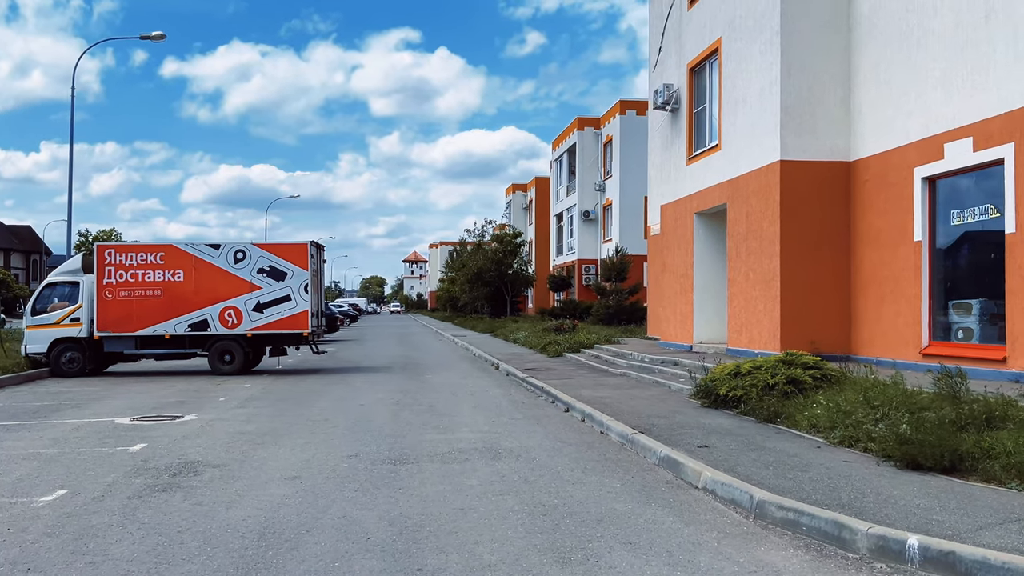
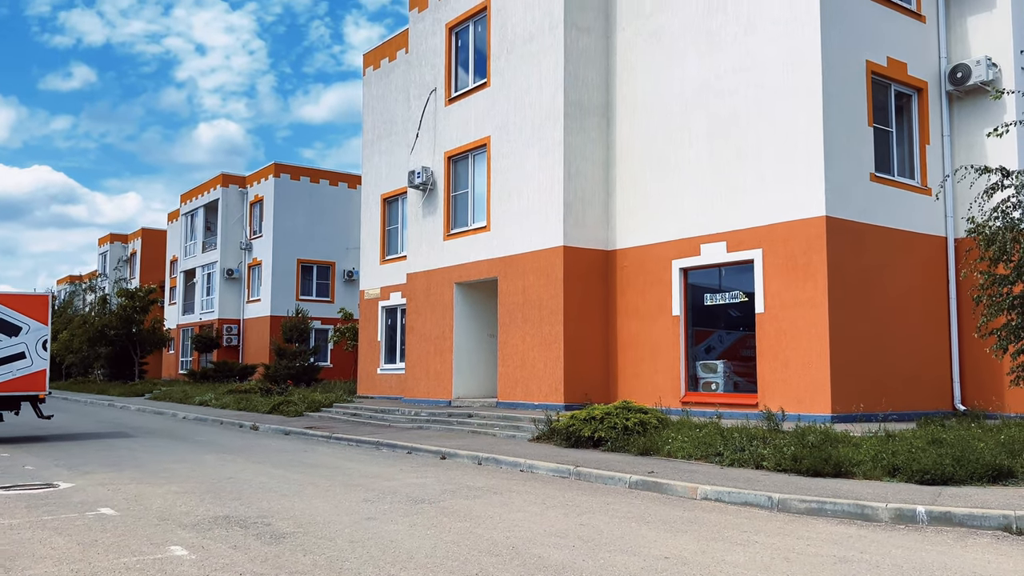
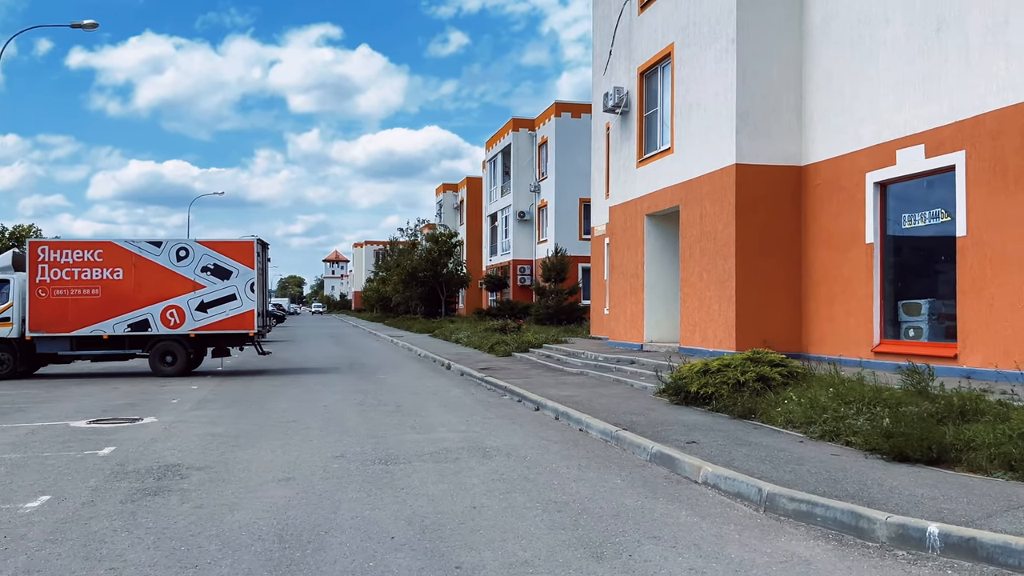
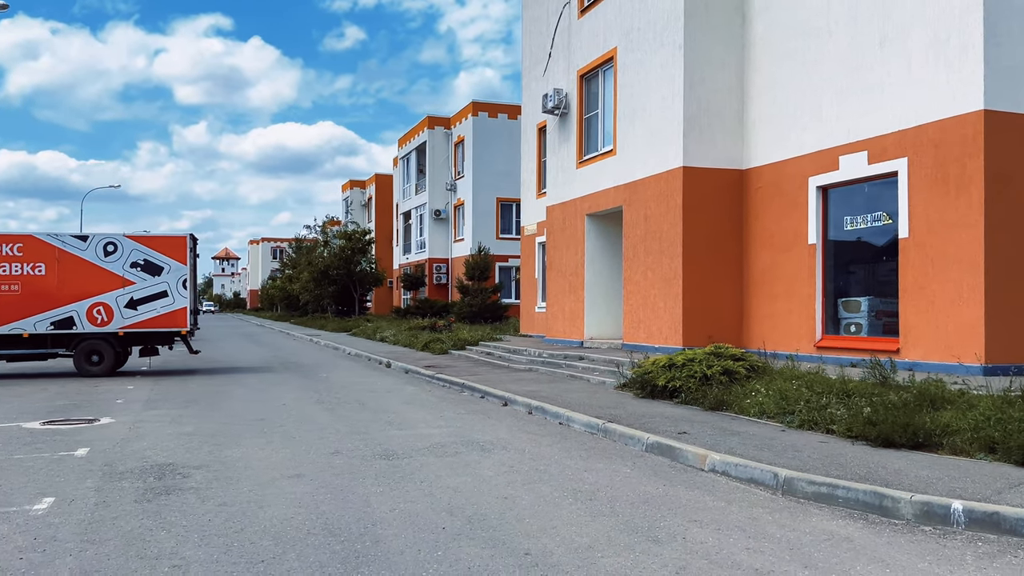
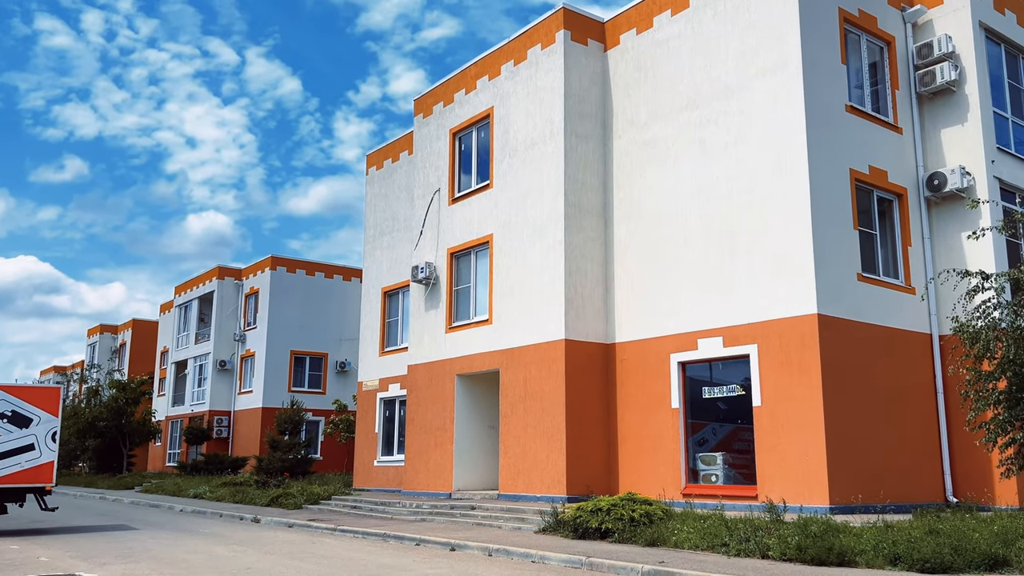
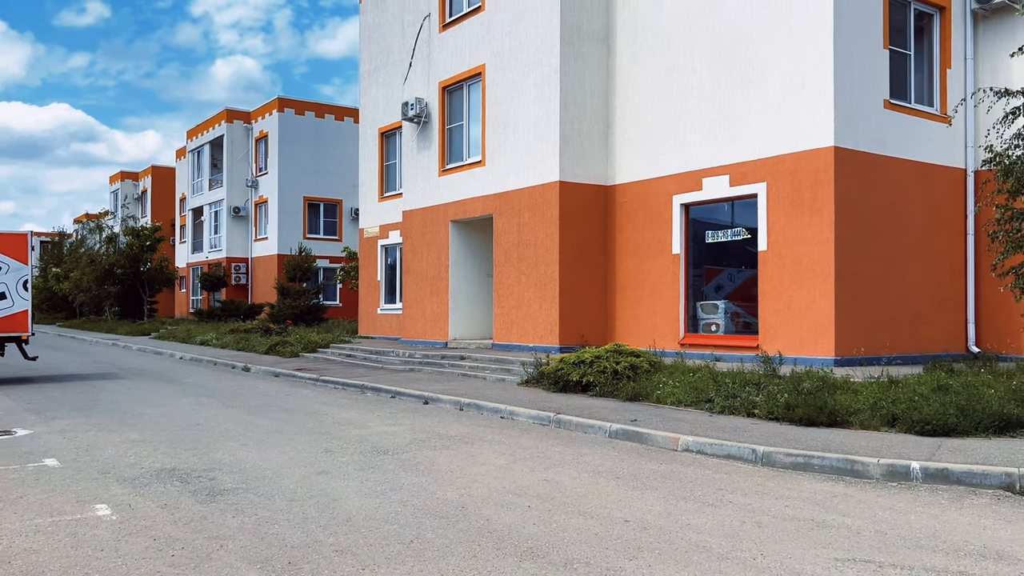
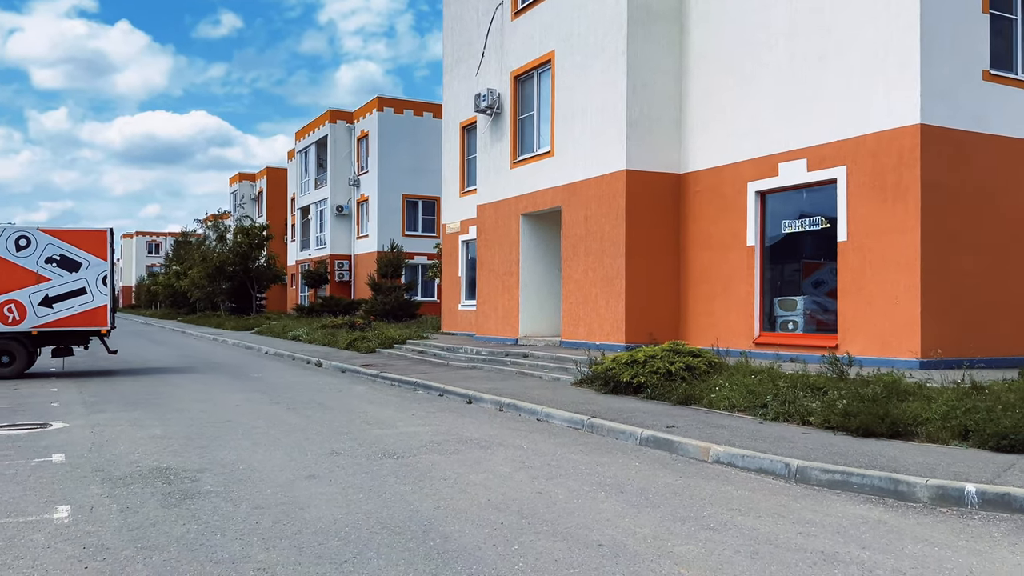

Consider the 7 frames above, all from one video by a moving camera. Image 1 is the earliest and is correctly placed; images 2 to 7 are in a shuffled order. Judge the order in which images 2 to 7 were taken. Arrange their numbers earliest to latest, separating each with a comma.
3, 4, 7, 6, 2, 5
